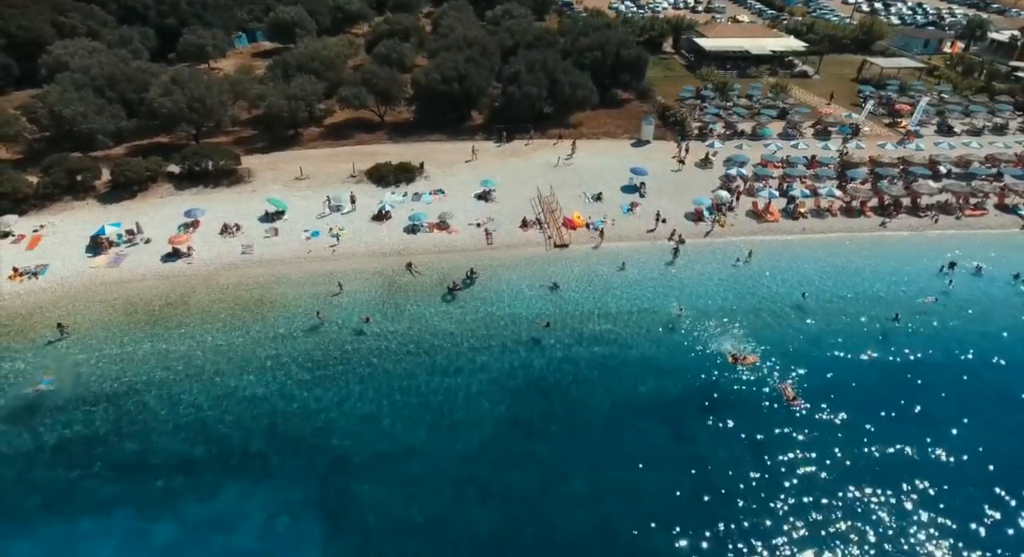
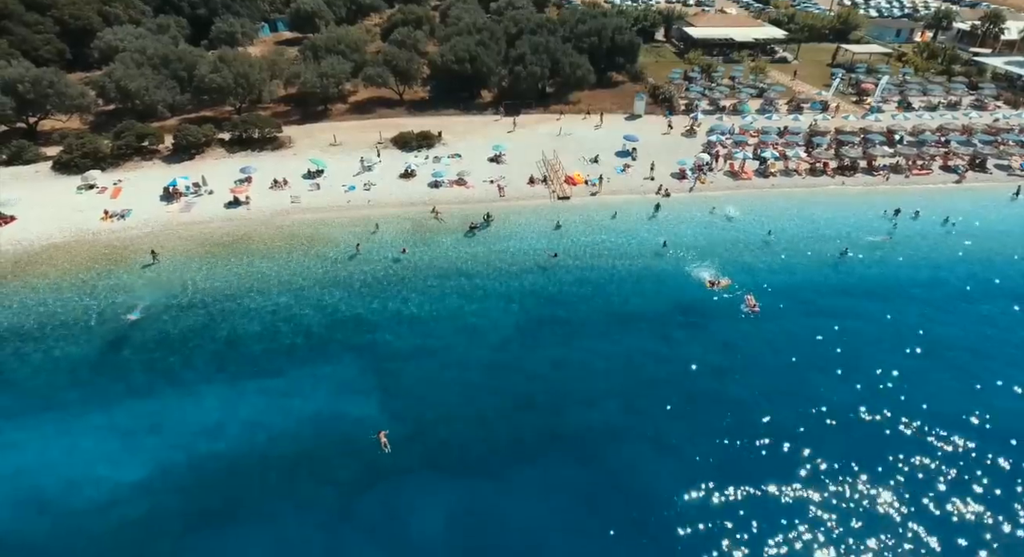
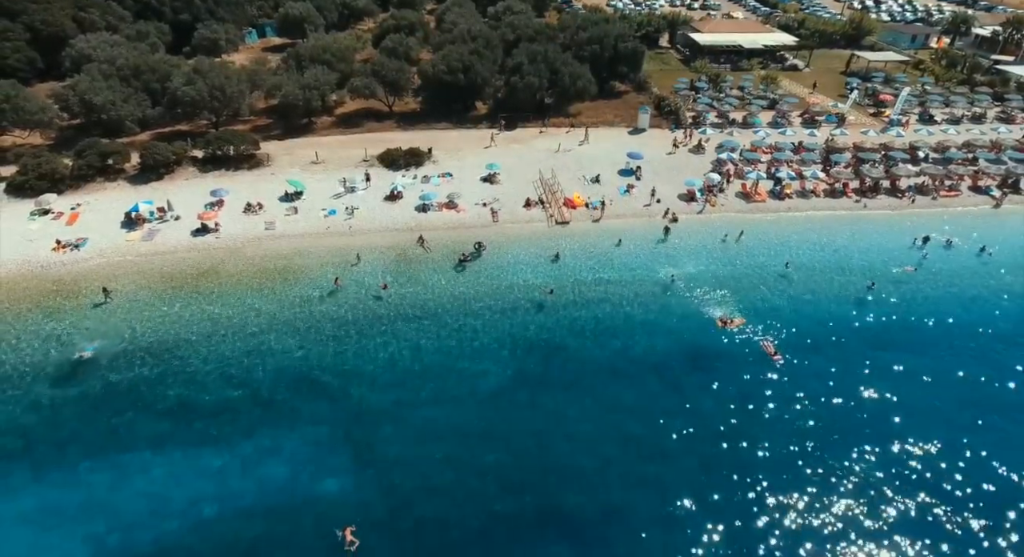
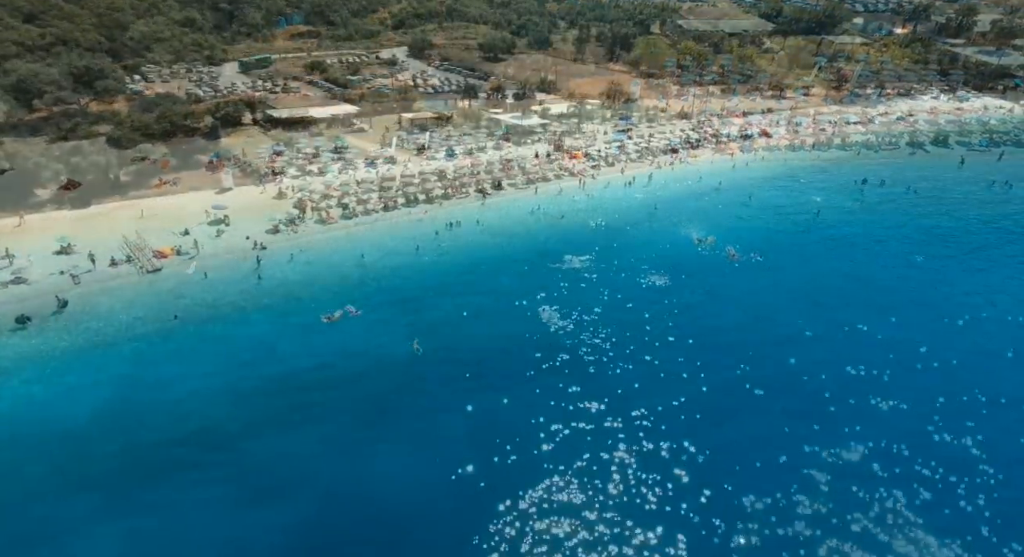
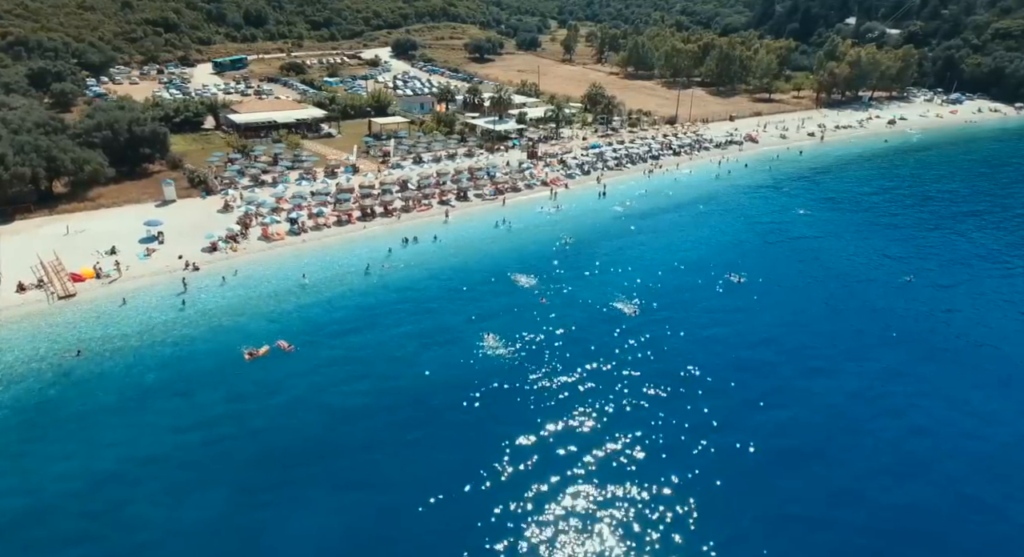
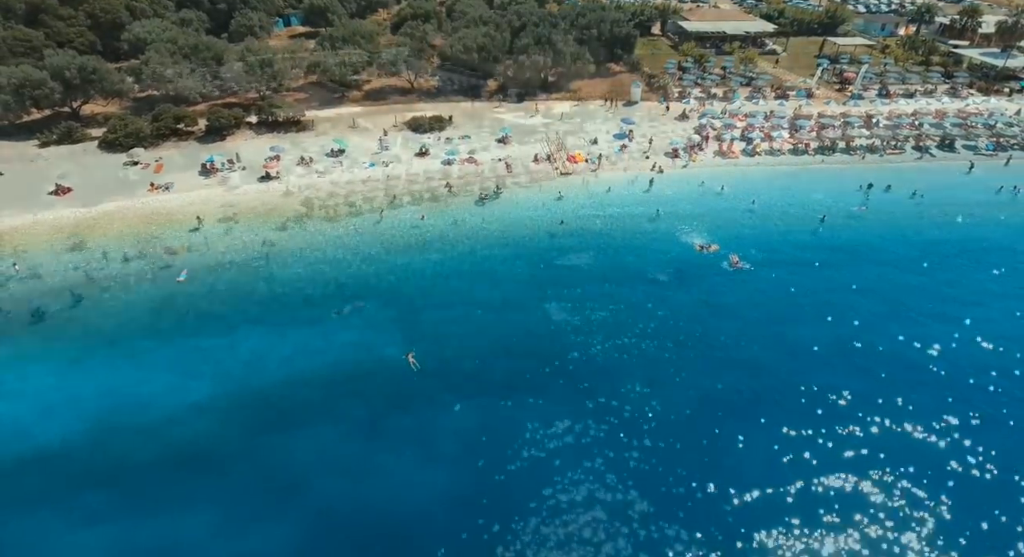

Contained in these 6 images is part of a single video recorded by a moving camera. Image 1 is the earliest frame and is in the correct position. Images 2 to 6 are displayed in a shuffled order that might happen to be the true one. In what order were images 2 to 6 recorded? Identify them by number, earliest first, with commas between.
3, 2, 6, 4, 5
